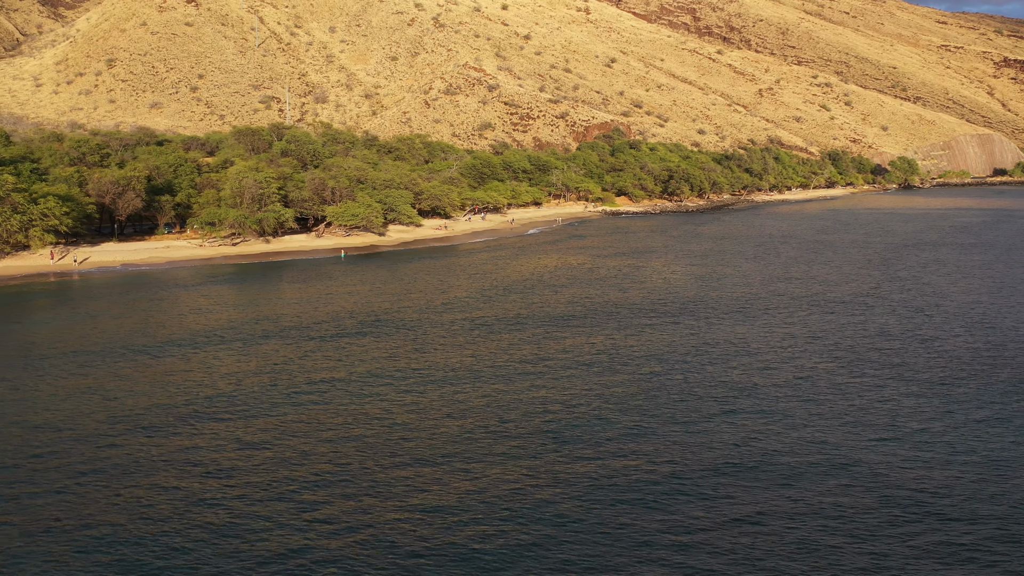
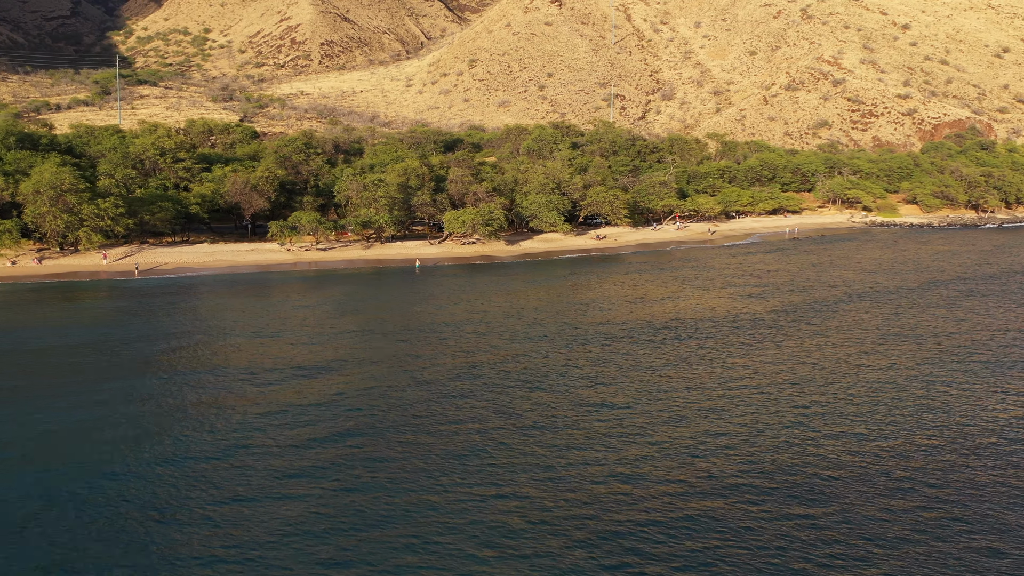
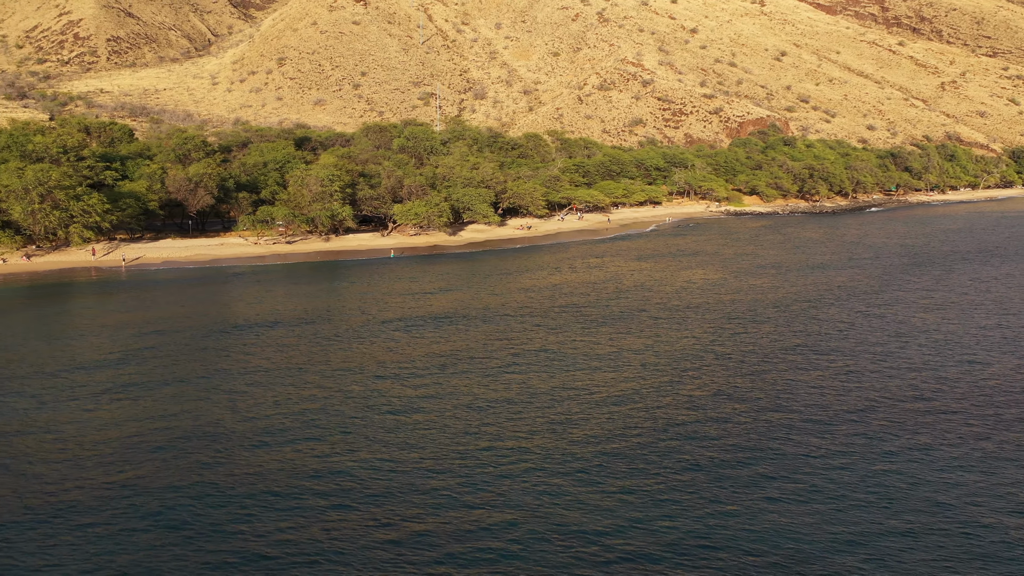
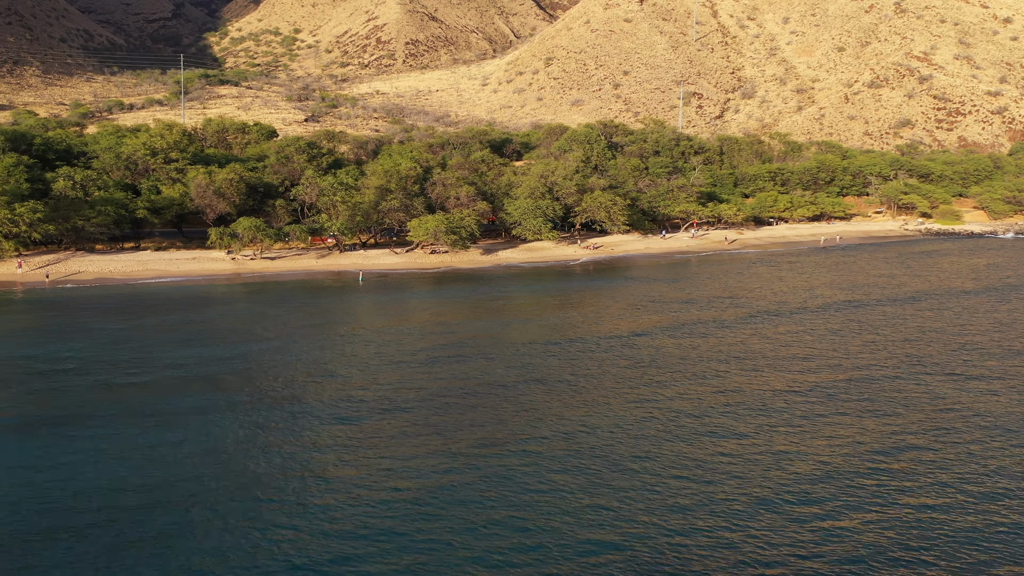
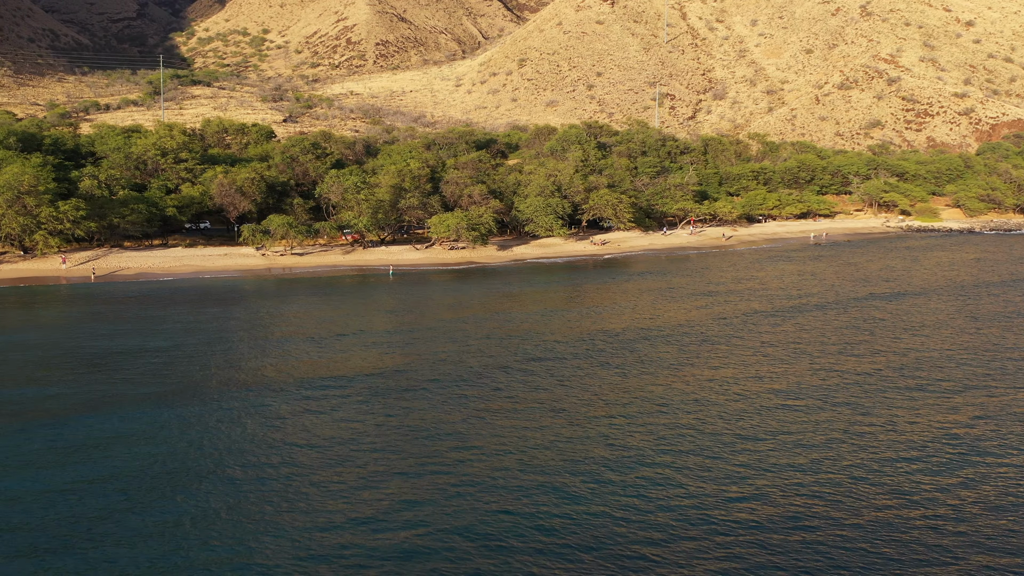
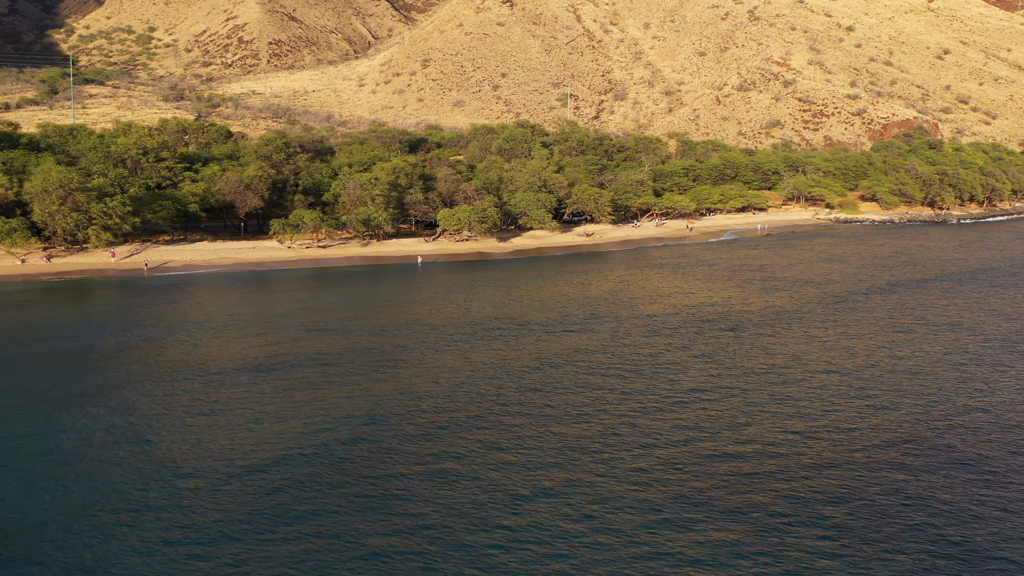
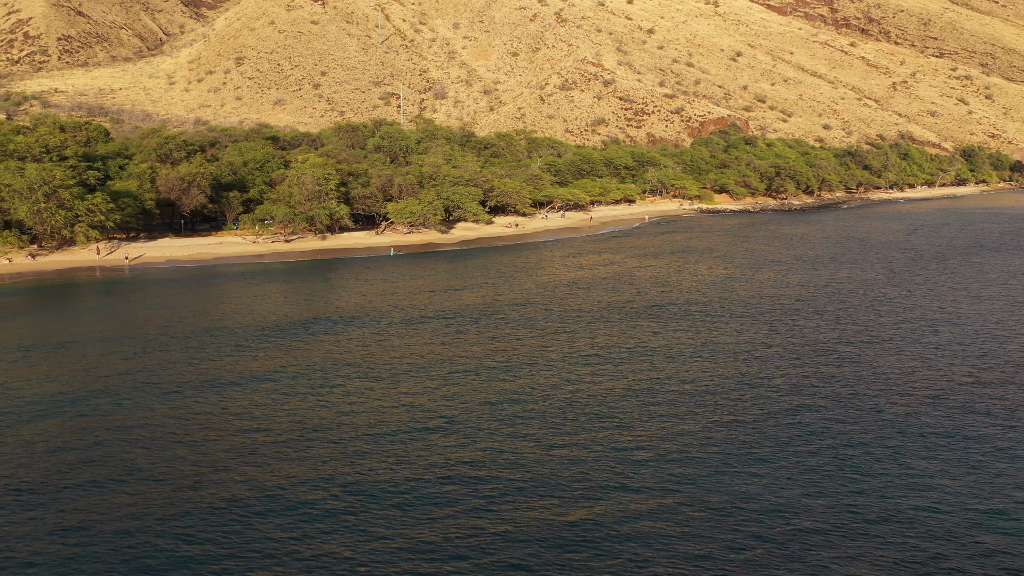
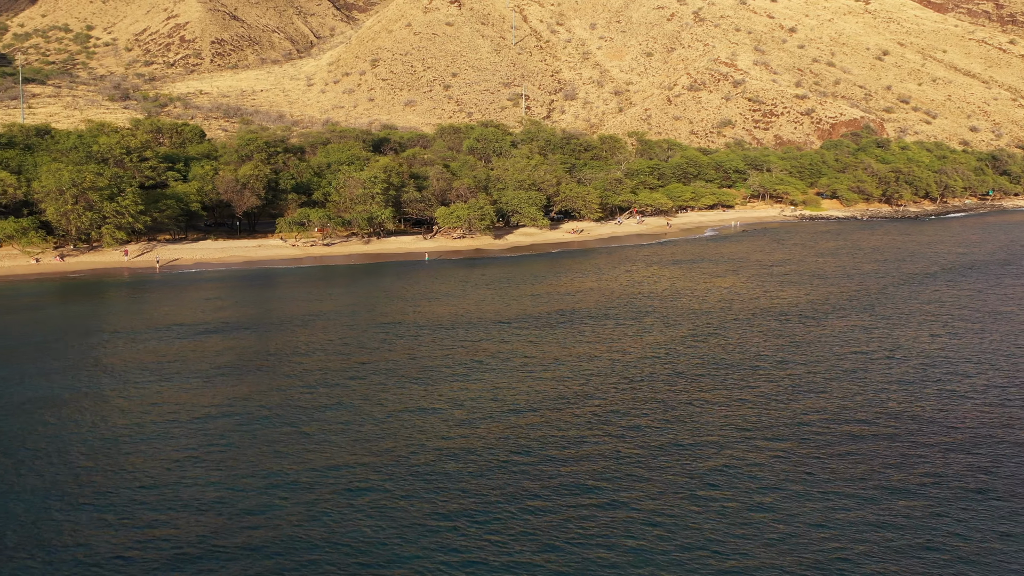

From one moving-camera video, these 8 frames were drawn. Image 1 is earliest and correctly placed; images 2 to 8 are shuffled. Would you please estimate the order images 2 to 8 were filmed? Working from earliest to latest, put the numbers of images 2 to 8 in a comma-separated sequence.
7, 3, 8, 6, 2, 5, 4
